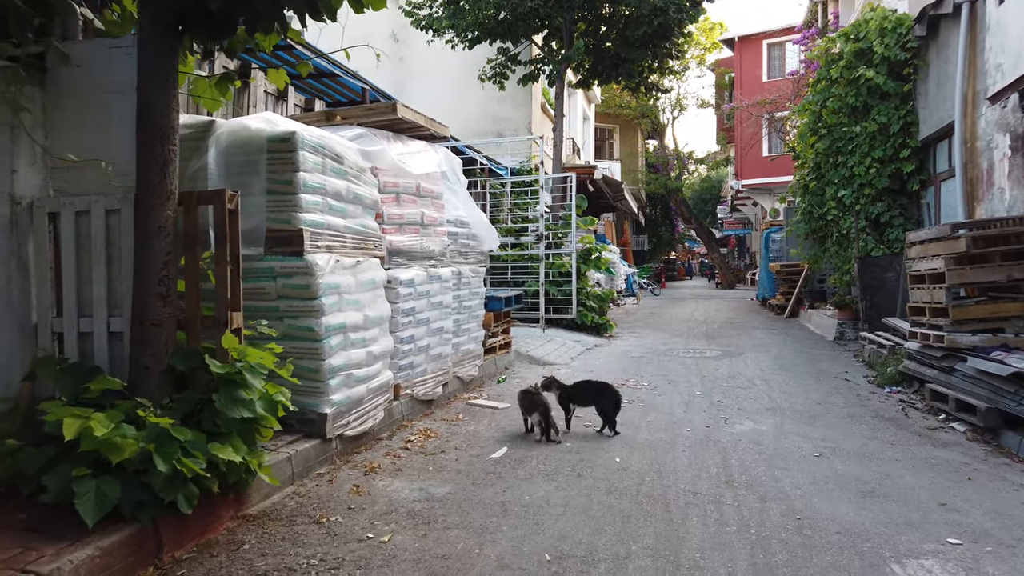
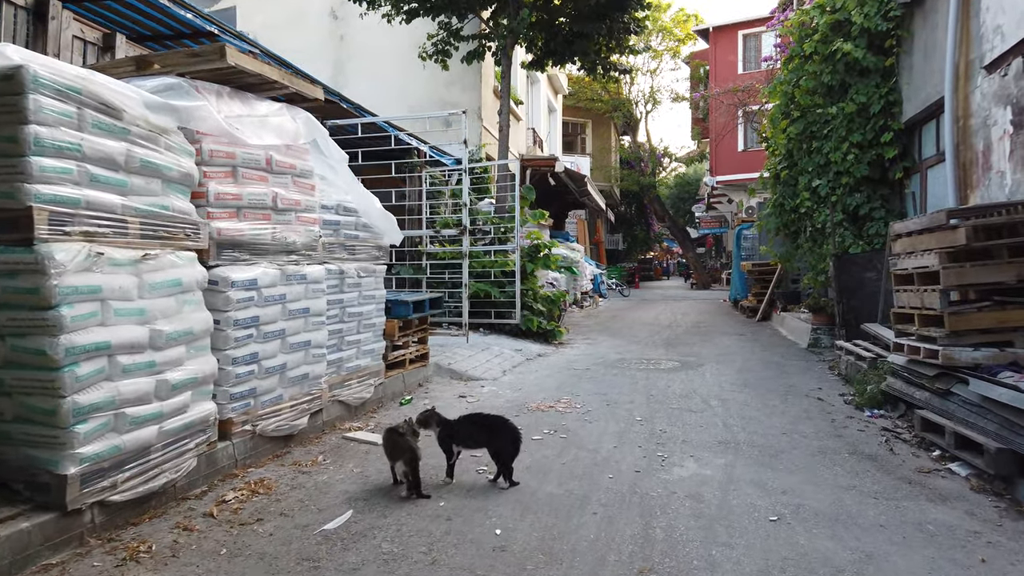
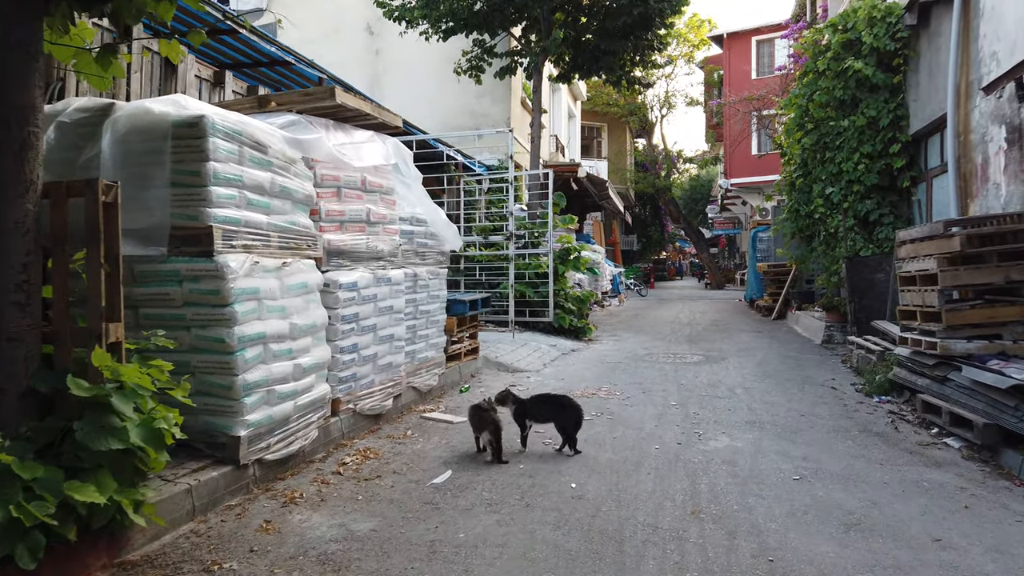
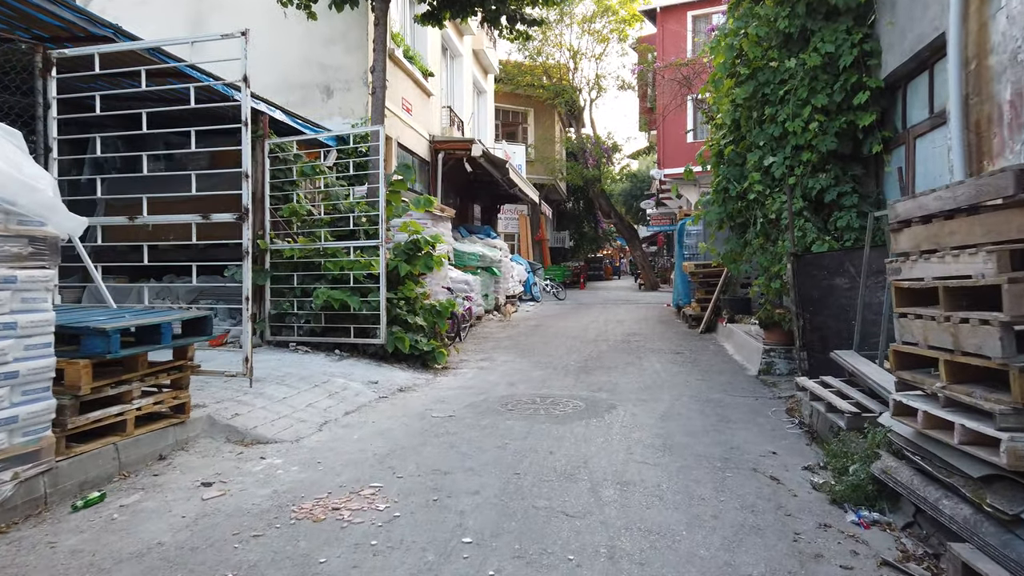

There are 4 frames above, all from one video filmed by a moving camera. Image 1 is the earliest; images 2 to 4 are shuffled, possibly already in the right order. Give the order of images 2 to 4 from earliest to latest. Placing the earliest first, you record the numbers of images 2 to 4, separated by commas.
3, 2, 4
